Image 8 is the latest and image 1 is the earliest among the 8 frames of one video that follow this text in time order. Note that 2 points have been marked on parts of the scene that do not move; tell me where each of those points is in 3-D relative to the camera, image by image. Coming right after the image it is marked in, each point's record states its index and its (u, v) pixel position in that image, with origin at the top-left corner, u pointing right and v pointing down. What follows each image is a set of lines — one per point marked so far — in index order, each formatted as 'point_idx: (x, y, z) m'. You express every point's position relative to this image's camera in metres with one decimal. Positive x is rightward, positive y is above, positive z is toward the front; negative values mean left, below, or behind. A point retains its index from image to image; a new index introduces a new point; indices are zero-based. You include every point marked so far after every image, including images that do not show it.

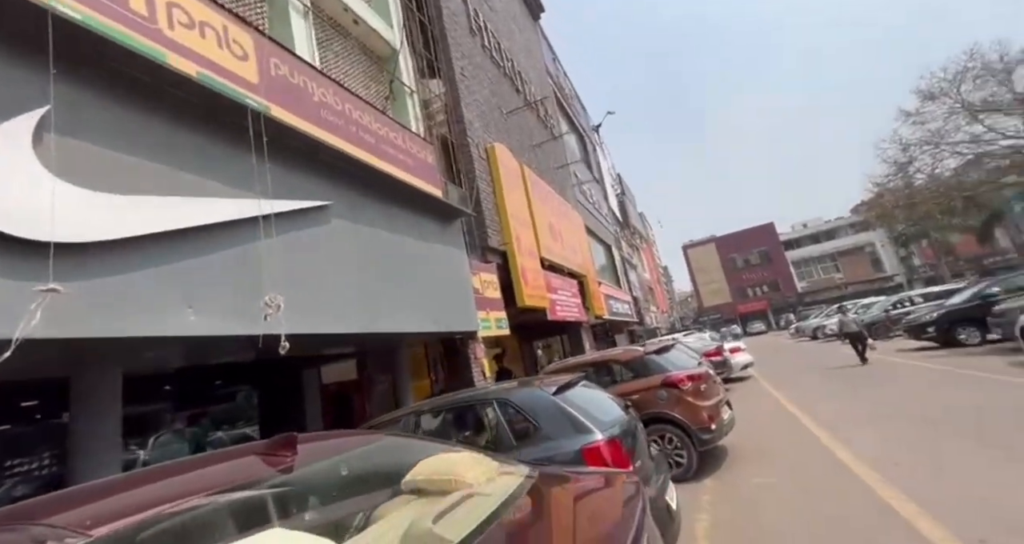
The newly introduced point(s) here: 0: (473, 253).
0: (-0.8, +0.4, +9.4) m
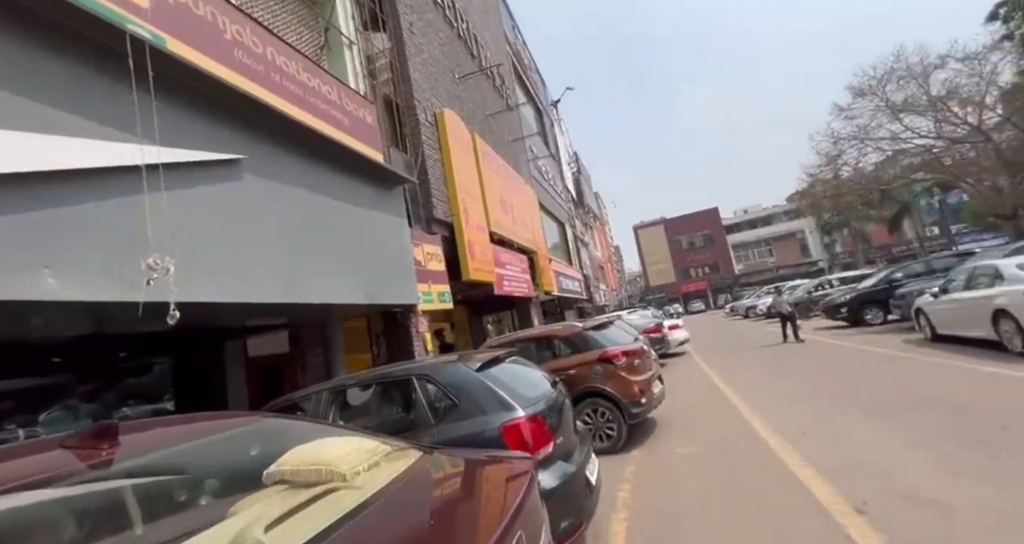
0: (-1.9, +0.9, +9.1) m
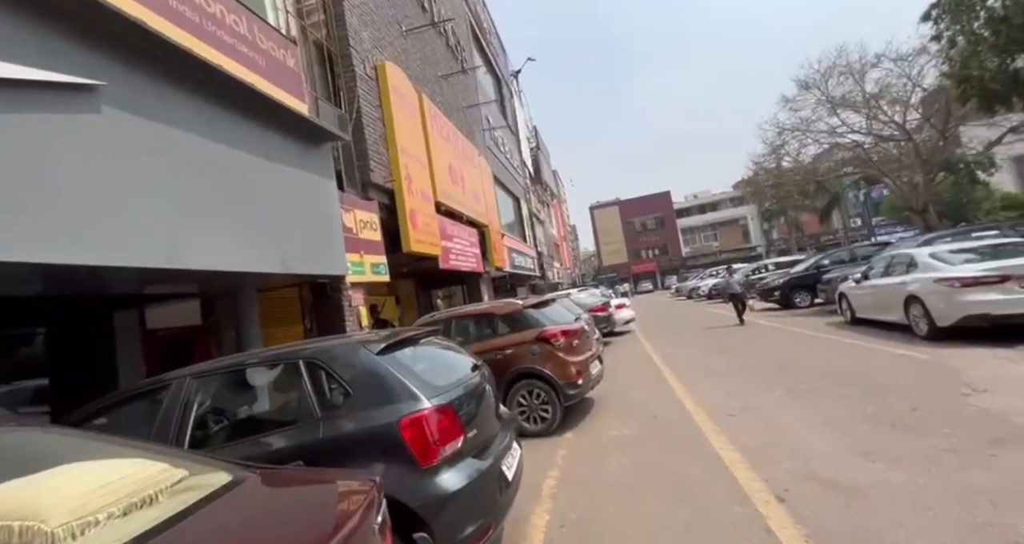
0: (-2.9, +1.5, +8.4) m
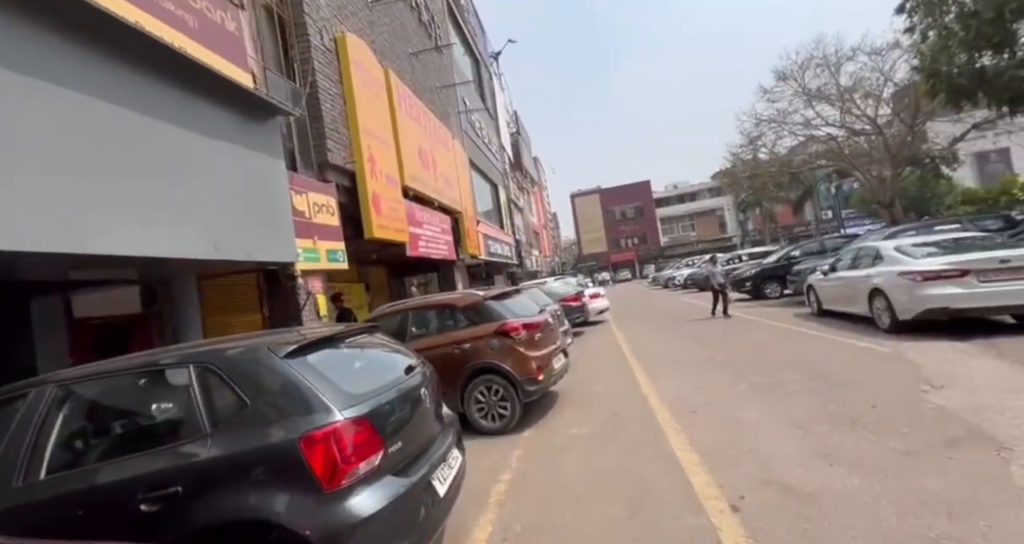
0: (-3.5, +1.8, +7.9) m
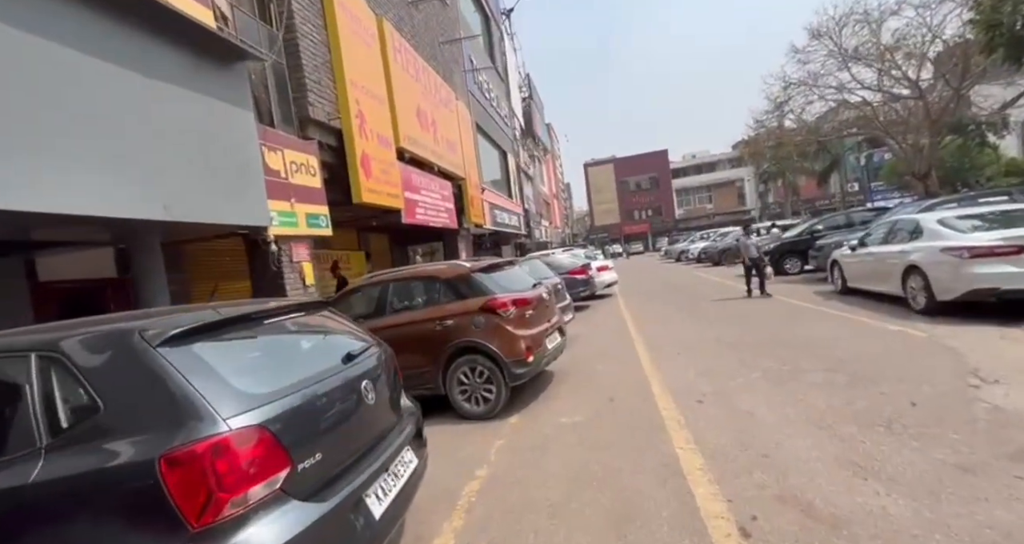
0: (-3.6, +2.3, +7.2) m
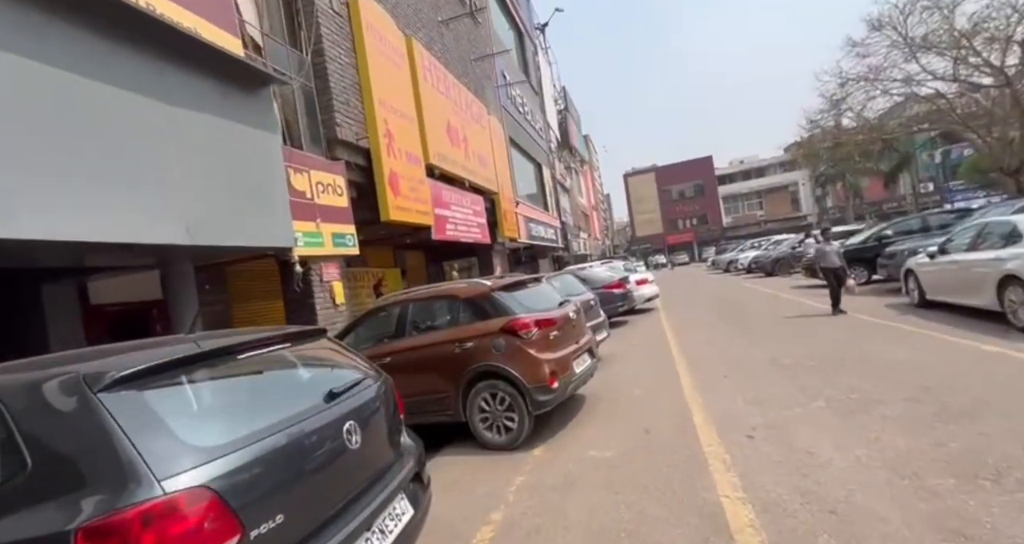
0: (-3.1, +2.0, +7.3) m
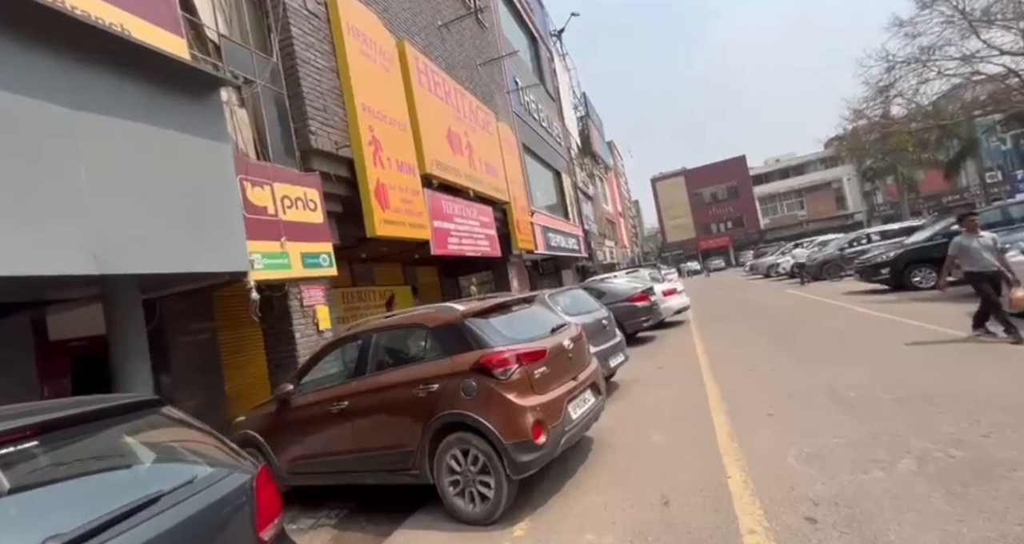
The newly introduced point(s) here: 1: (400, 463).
0: (-3.2, +1.6, +6.5) m
1: (-1.0, -1.7, +4.0) m
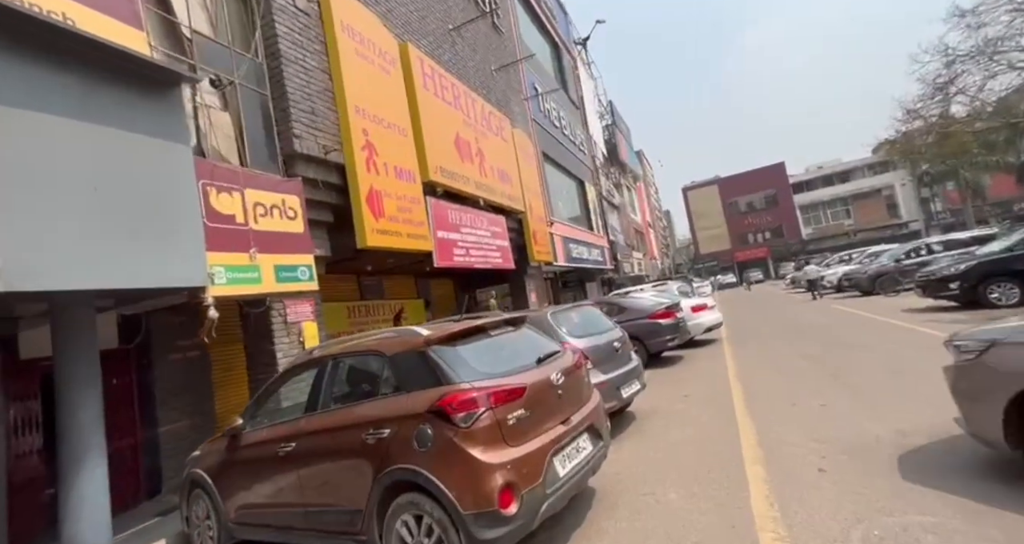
0: (-3.3, +1.4, +6.0) m
1: (-1.2, -1.8, +3.2) m
